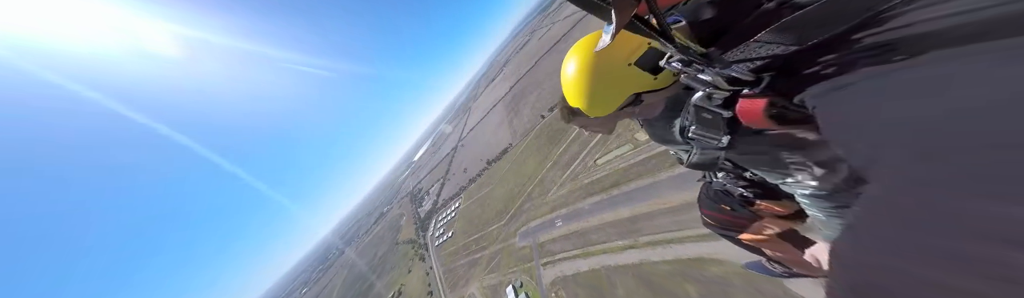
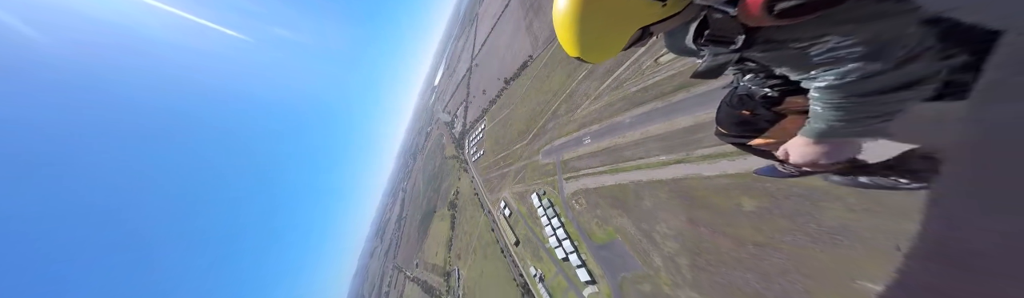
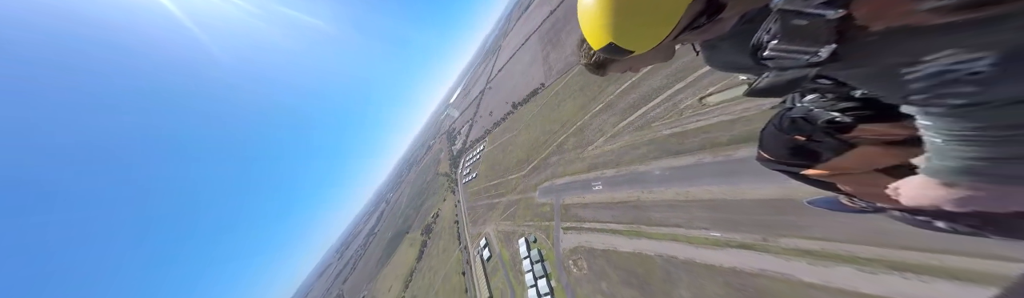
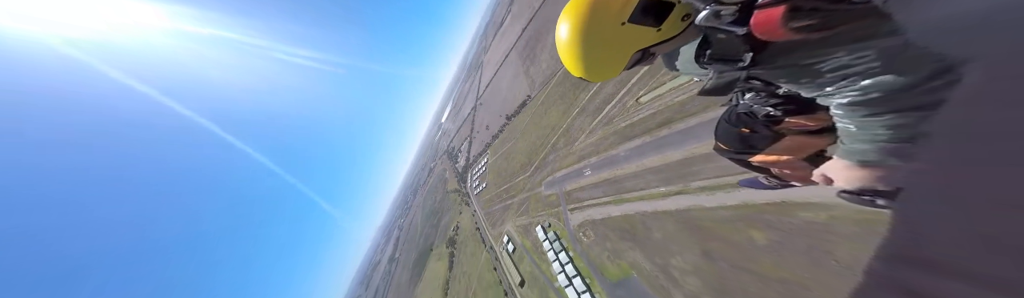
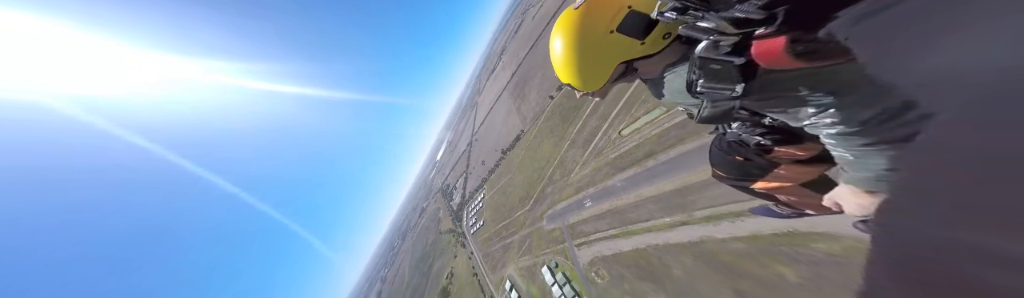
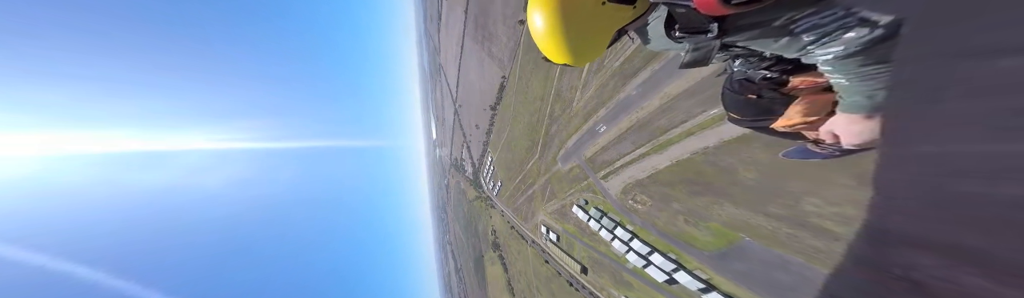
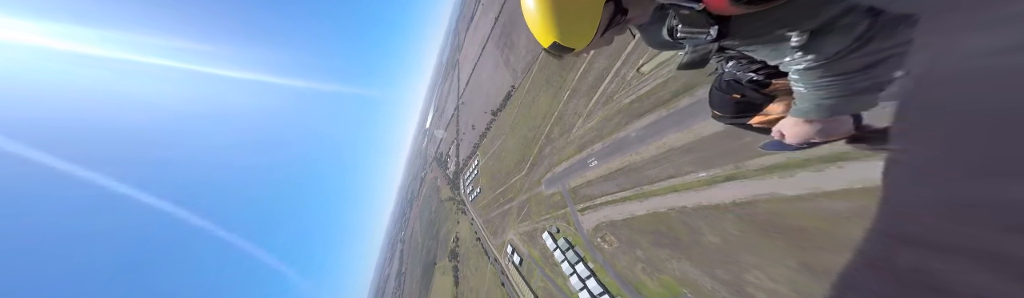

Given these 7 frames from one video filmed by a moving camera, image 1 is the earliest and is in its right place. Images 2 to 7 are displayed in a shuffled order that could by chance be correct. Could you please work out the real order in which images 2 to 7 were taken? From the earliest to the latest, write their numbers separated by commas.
5, 4, 2, 6, 7, 3
